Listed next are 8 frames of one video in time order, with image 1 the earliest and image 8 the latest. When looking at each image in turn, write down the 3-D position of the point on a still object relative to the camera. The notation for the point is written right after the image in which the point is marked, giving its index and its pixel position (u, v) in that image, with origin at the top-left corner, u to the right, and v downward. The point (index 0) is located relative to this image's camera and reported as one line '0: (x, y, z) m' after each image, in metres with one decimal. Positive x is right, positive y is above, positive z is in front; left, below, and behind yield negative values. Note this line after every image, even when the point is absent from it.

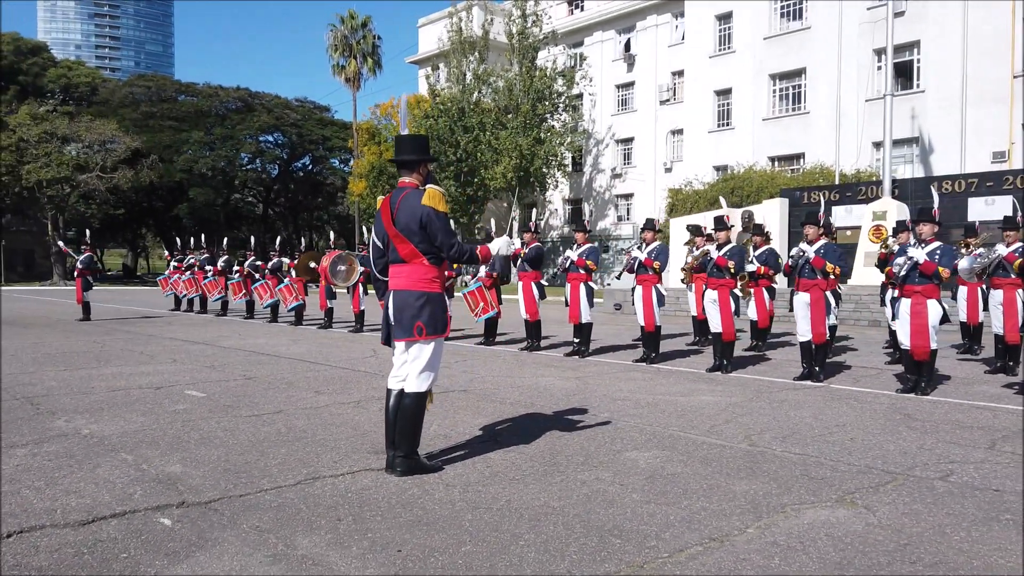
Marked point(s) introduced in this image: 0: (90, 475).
0: (-2.4, -1.1, +4.4) m
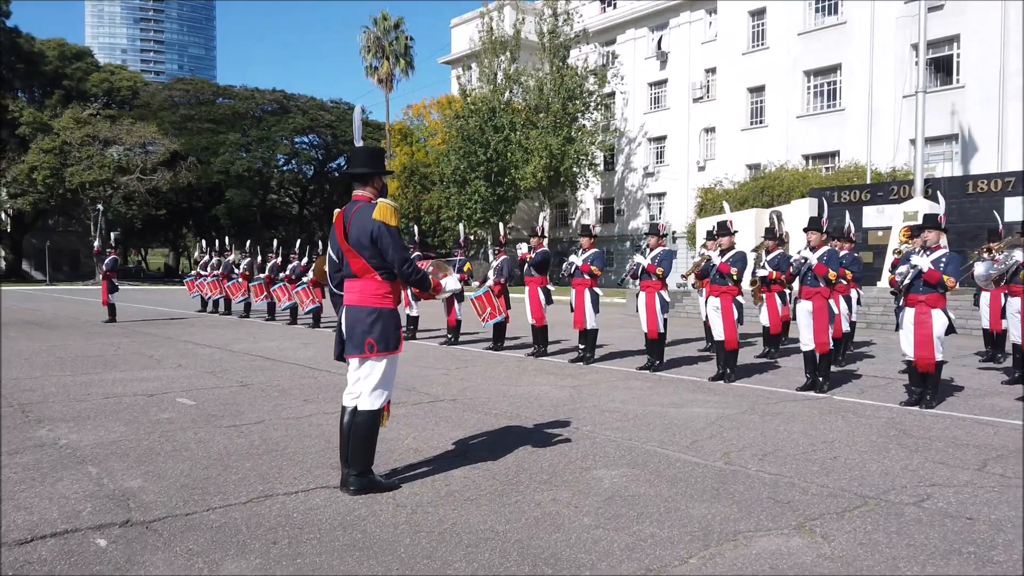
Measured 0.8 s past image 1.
0: (-2.6, -1.1, +4.4) m
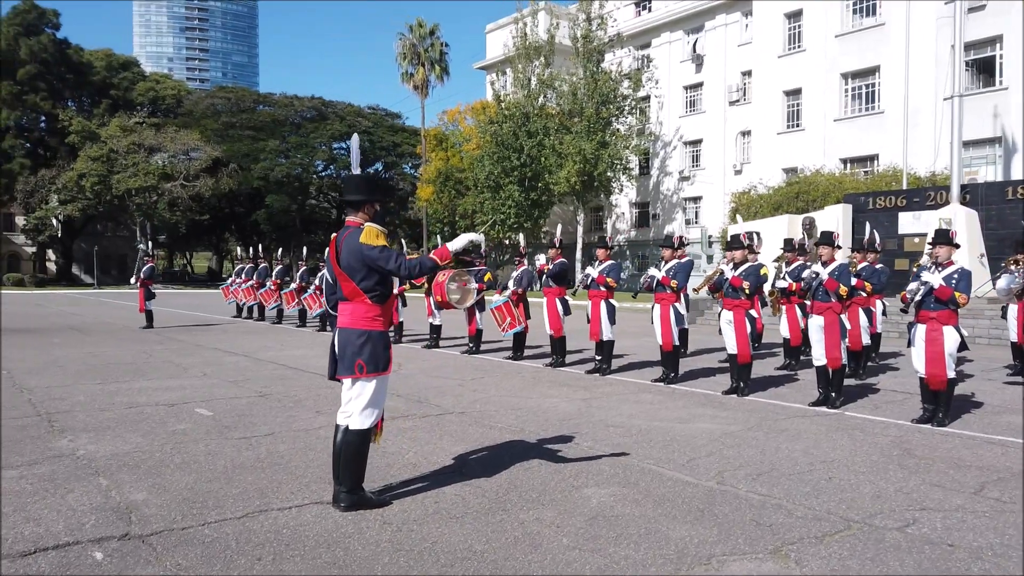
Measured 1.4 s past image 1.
0: (-2.7, -1.3, +4.6) m
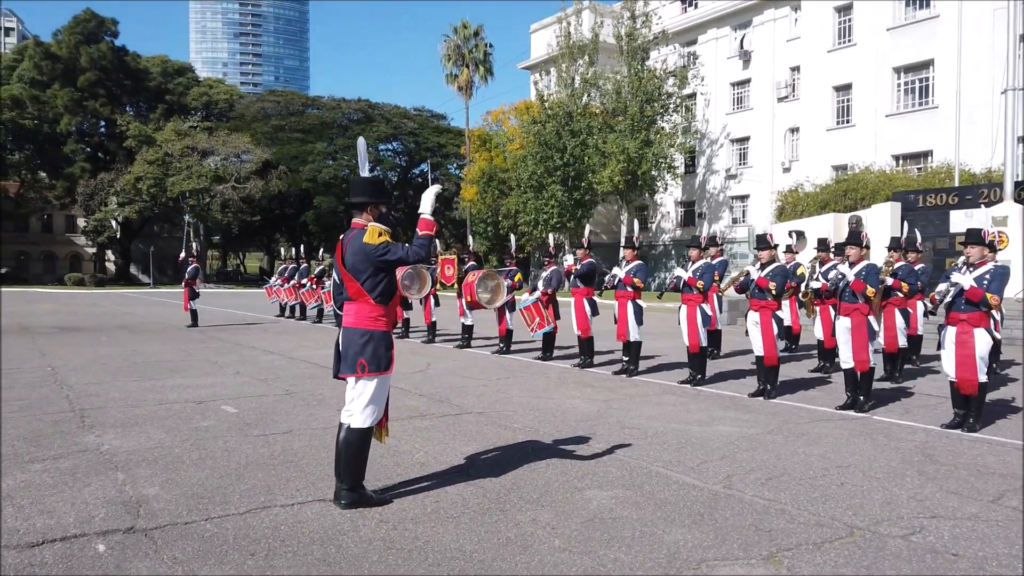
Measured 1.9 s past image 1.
0: (-2.7, -1.3, +4.8) m
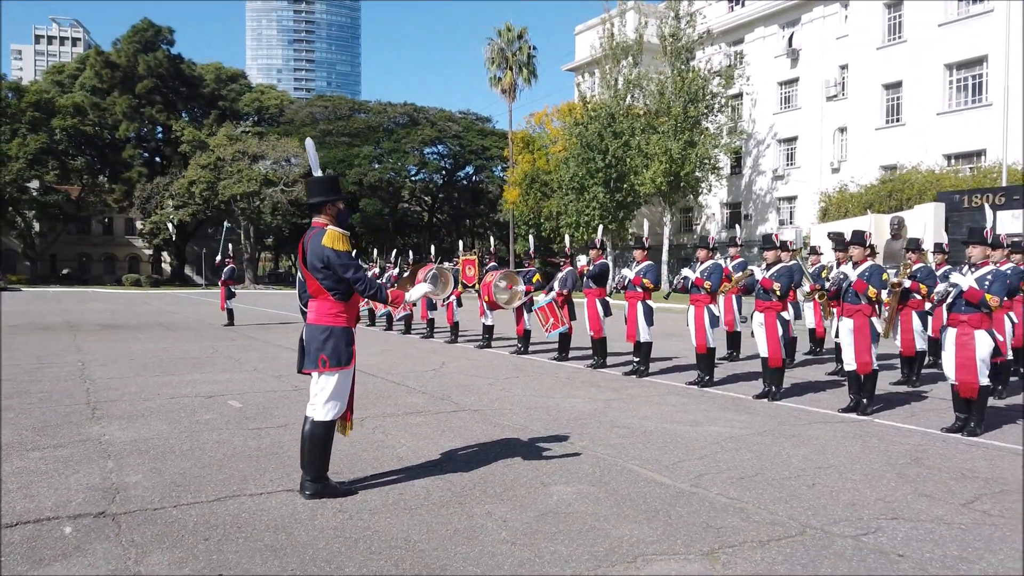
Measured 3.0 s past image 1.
0: (-3.0, -1.3, +5.0) m
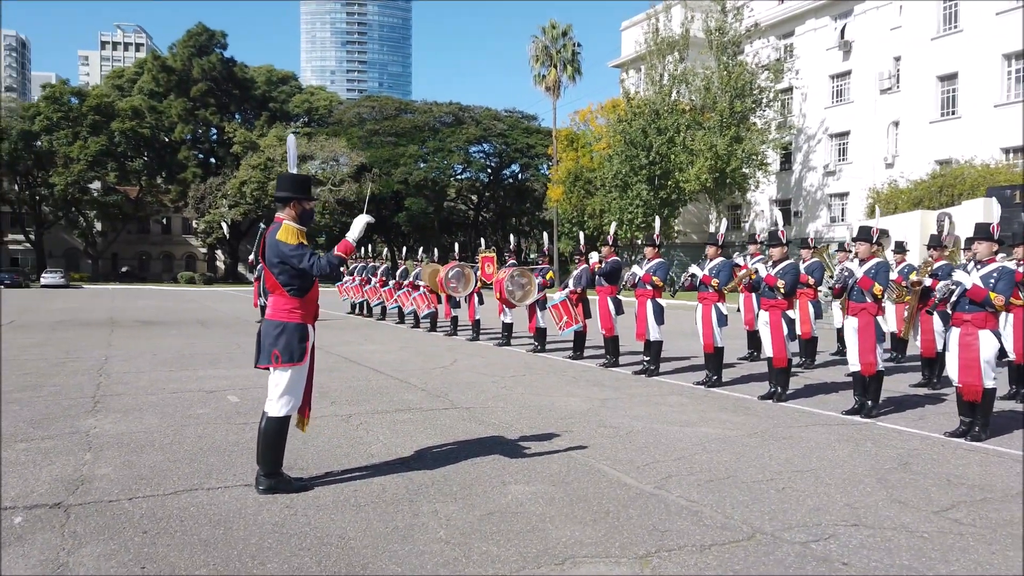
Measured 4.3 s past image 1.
0: (-3.2, -1.2, +5.2) m
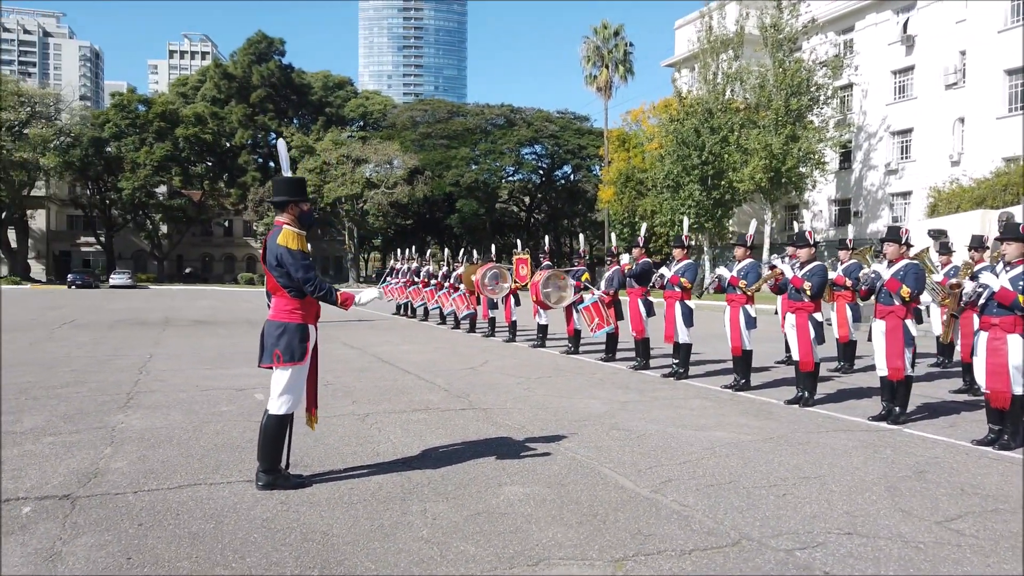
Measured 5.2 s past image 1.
0: (-3.2, -1.2, +5.4) m
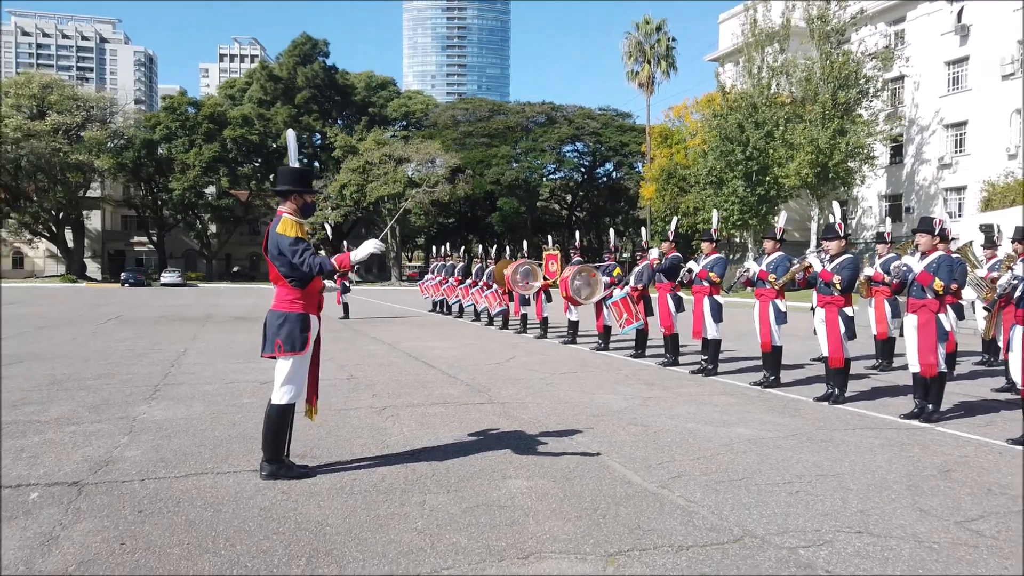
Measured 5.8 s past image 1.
0: (-3.2, -1.2, +5.5) m
